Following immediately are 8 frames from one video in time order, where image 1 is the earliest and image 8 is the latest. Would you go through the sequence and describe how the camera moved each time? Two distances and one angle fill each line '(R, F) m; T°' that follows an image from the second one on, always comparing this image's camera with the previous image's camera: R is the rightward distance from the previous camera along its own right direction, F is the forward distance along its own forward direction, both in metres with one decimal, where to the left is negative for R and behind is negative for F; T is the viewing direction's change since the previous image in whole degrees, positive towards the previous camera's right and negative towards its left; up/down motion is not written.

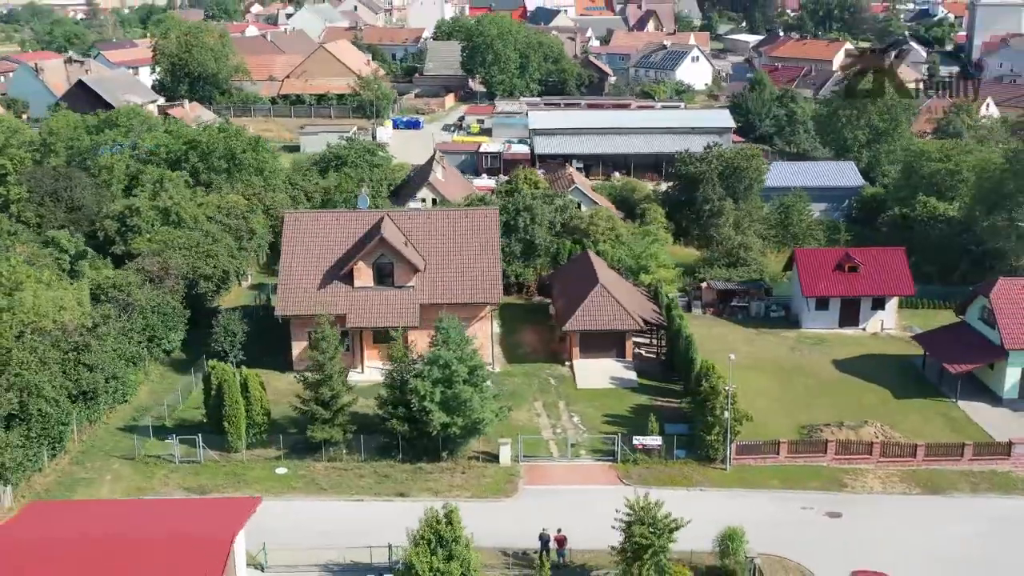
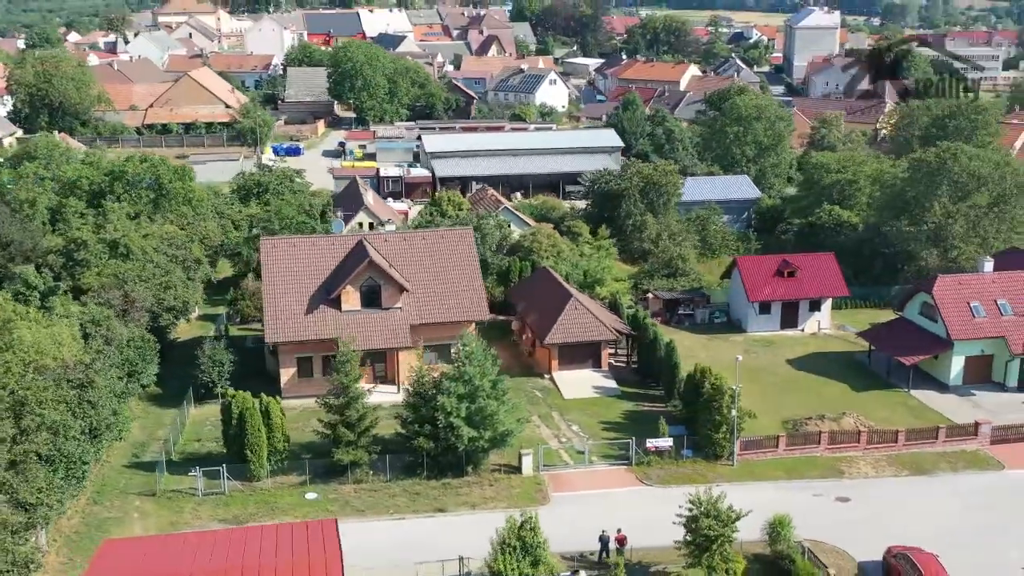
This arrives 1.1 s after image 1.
(-4.7, -0.4) m; +9°
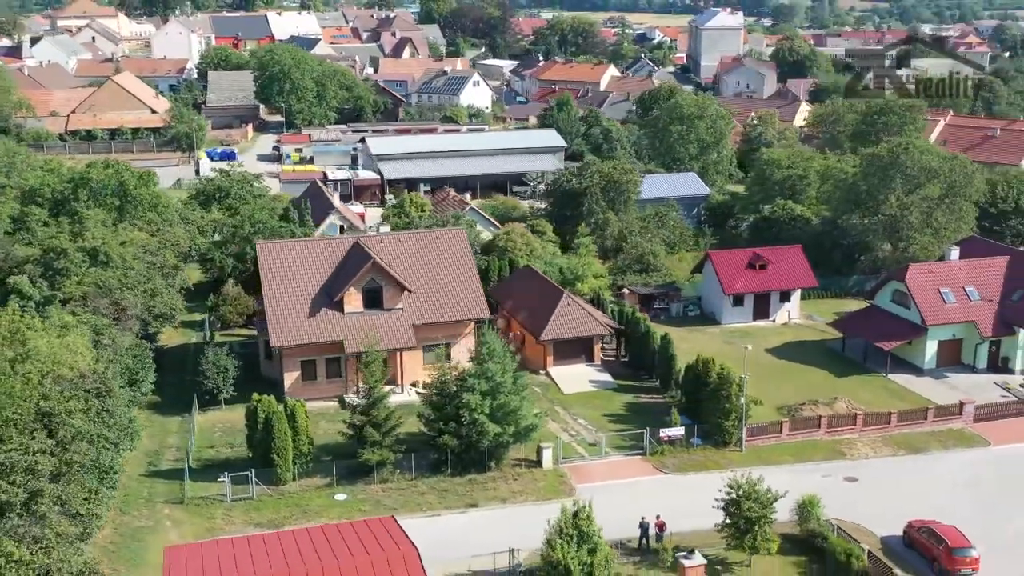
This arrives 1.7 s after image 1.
(-2.9, -0.3) m; +5°
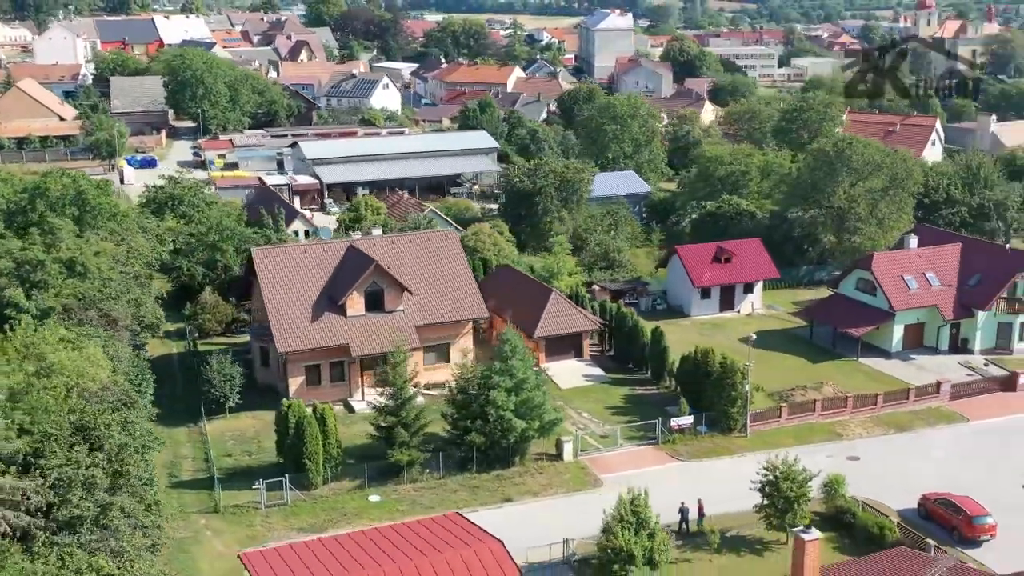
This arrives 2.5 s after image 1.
(-3.4, -0.3) m; +6°
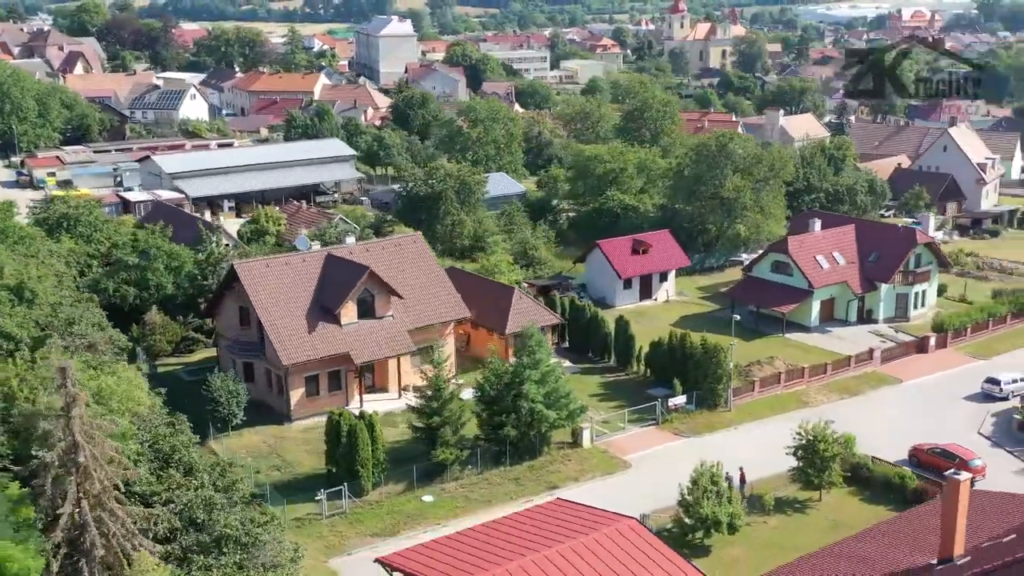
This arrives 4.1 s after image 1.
(-6.7, -0.3) m; +12°
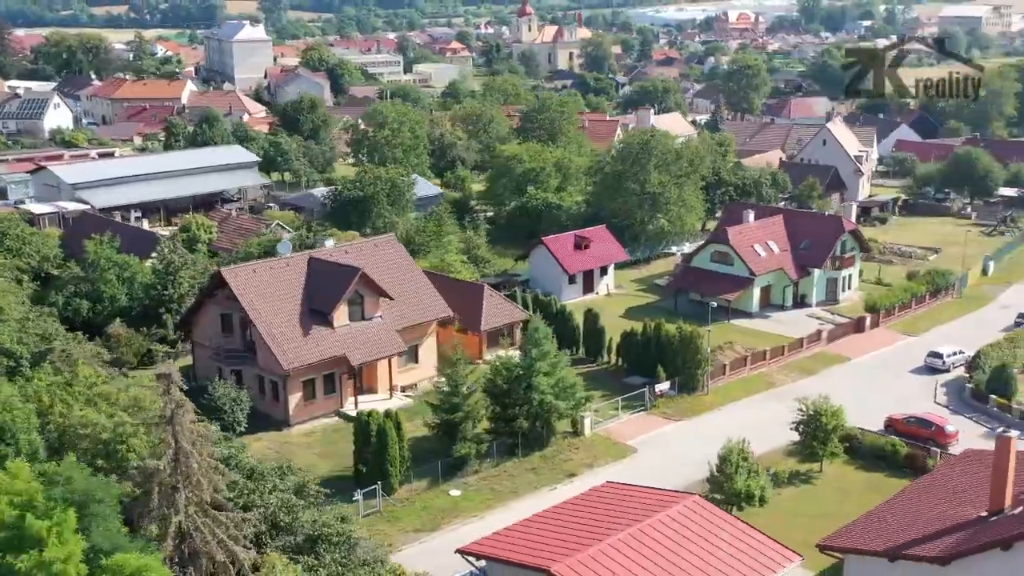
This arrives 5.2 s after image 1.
(-4.3, -0.3) m; +8°
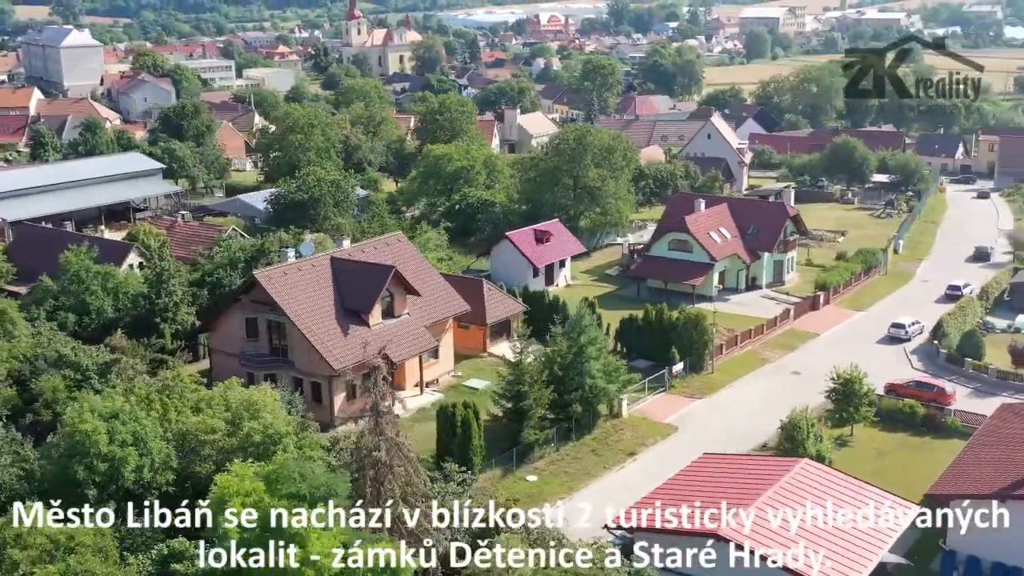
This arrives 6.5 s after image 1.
(-6.3, -0.3) m; +10°
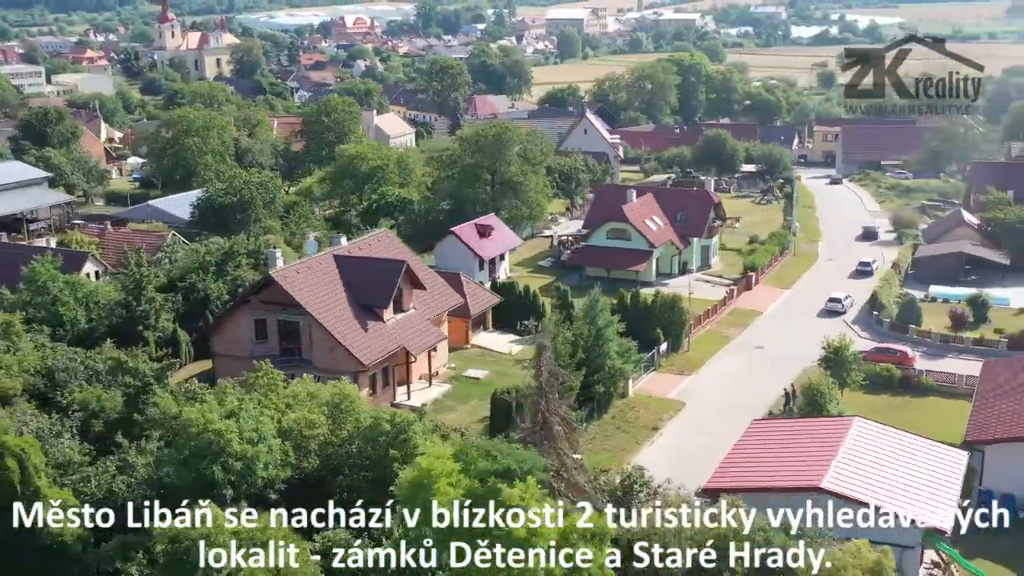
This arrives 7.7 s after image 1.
(-5.9, -0.4) m; +10°
